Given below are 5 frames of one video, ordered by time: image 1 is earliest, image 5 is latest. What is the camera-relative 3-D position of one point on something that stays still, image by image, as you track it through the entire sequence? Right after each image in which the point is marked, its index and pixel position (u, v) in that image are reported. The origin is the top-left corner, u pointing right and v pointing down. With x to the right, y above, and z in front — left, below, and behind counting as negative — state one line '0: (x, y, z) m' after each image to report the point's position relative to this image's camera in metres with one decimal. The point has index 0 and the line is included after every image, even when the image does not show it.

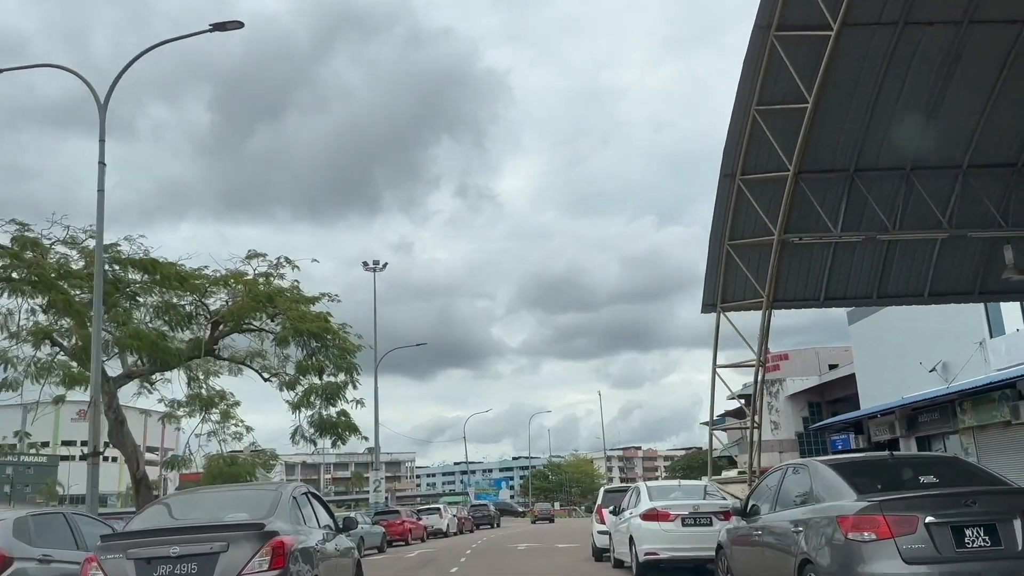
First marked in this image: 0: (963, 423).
0: (+9.5, -2.8, +17.5) m
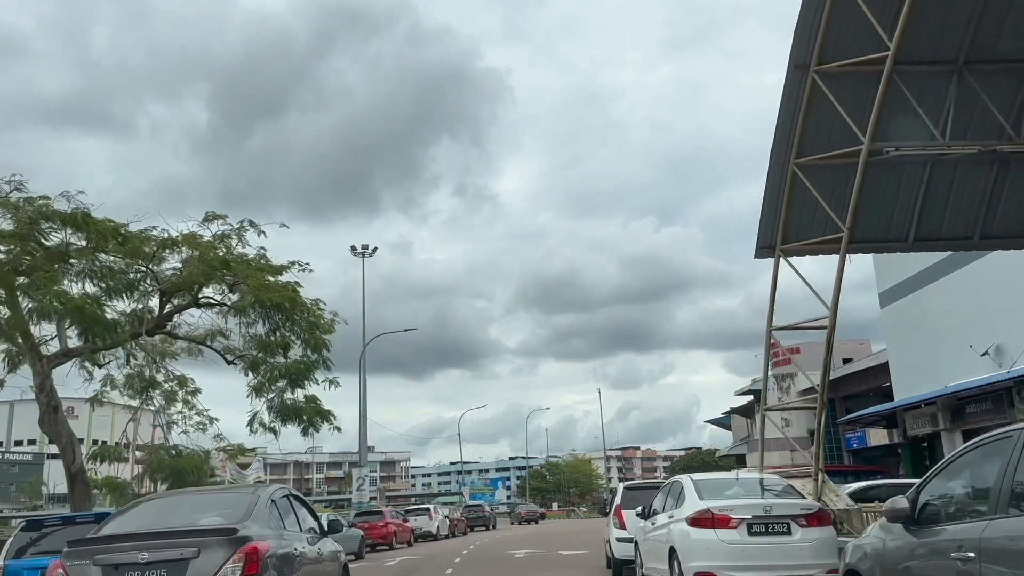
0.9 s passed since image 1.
0: (+9.5, -2.5, +16.1) m
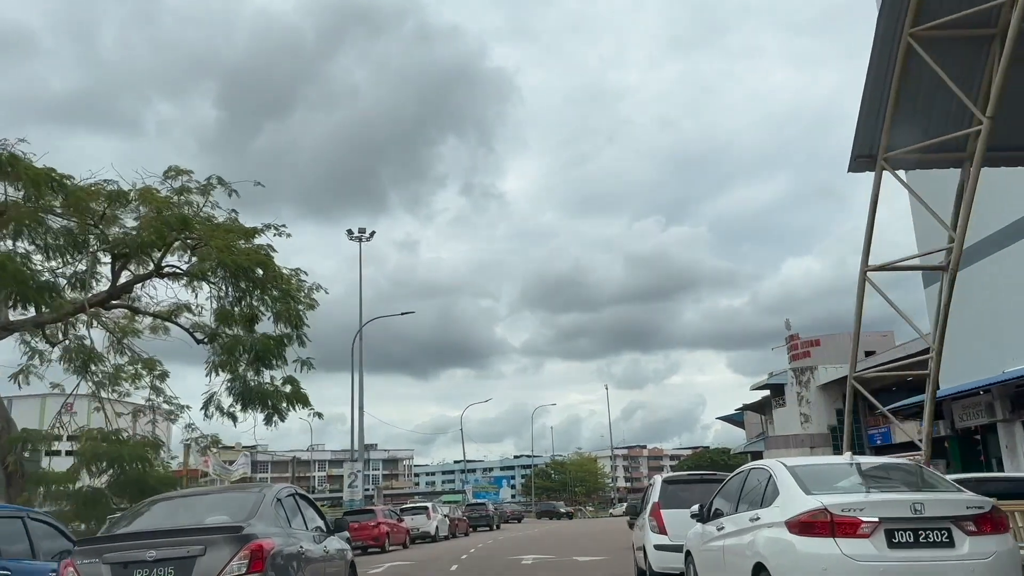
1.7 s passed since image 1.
0: (+9.6, -2.1, +14.8) m
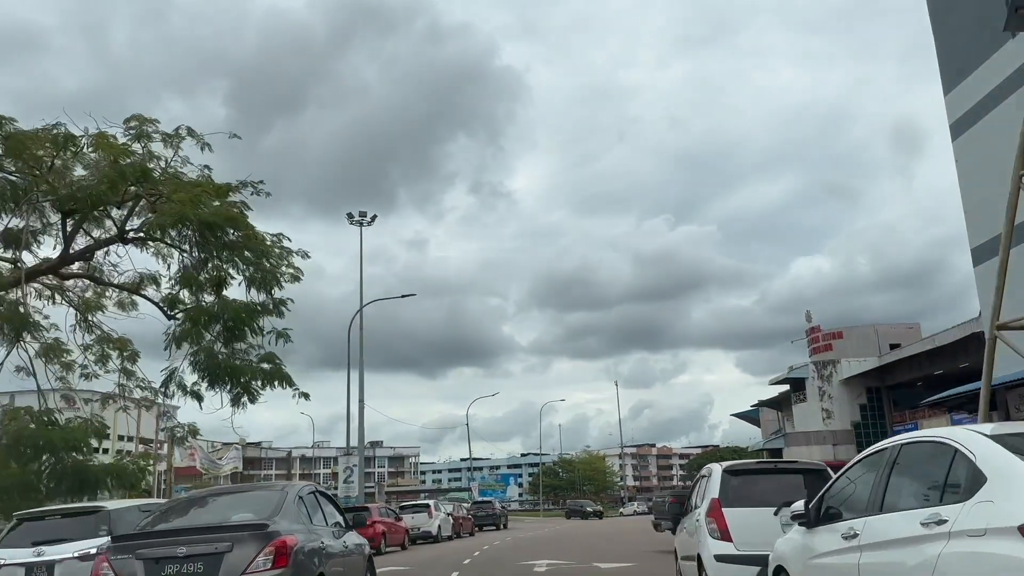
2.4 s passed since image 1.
0: (+9.7, -1.8, +13.6) m
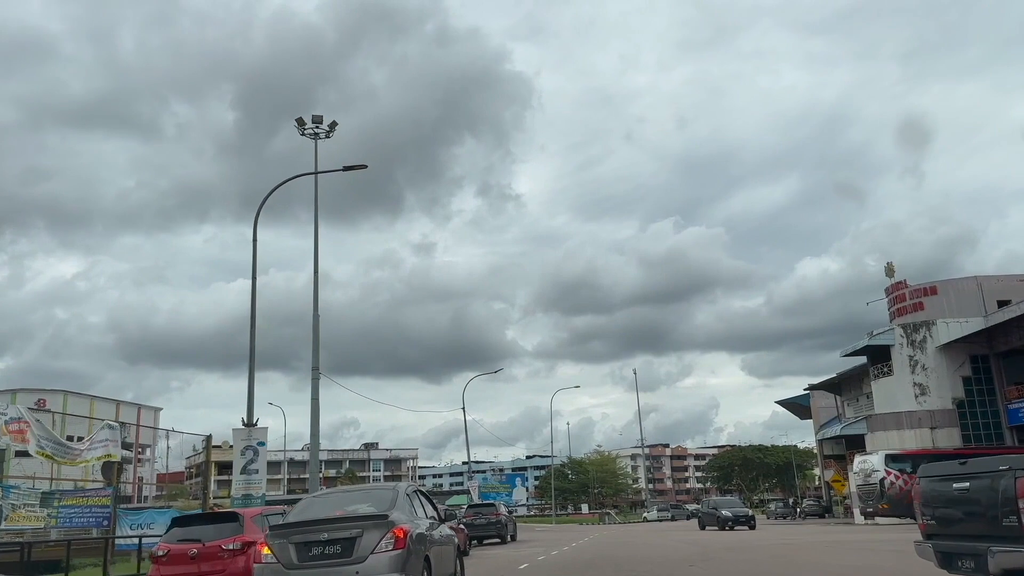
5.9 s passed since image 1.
0: (+9.8, -0.4, +8.4) m
